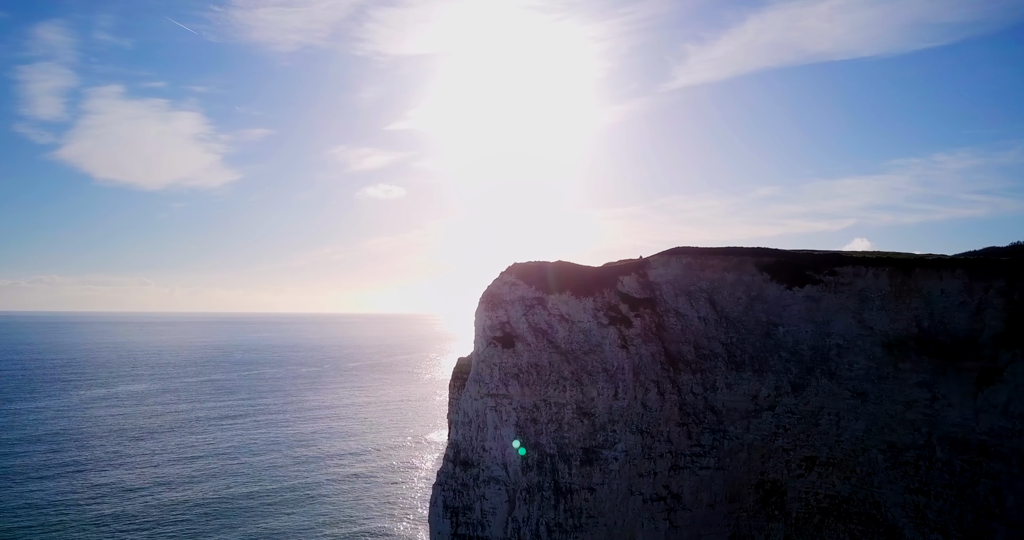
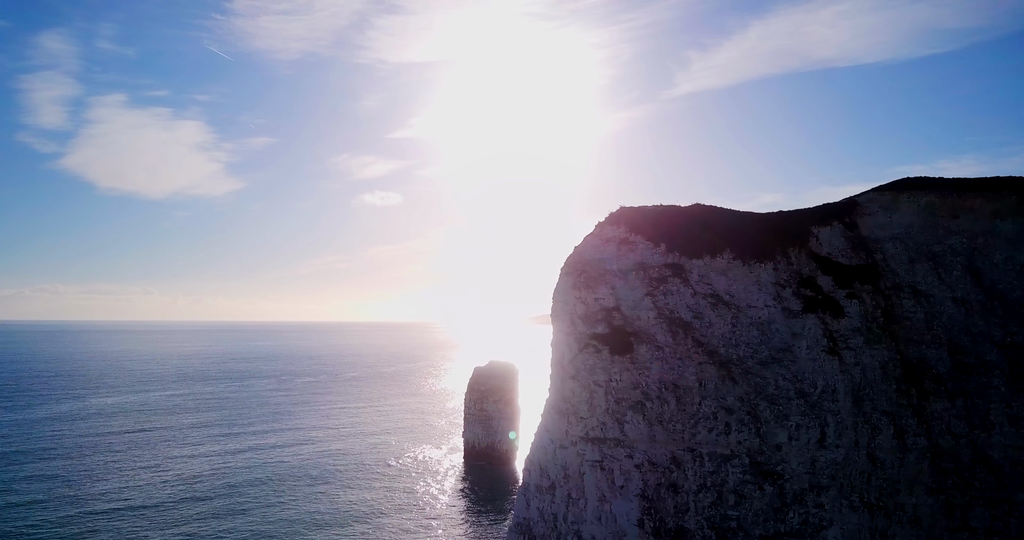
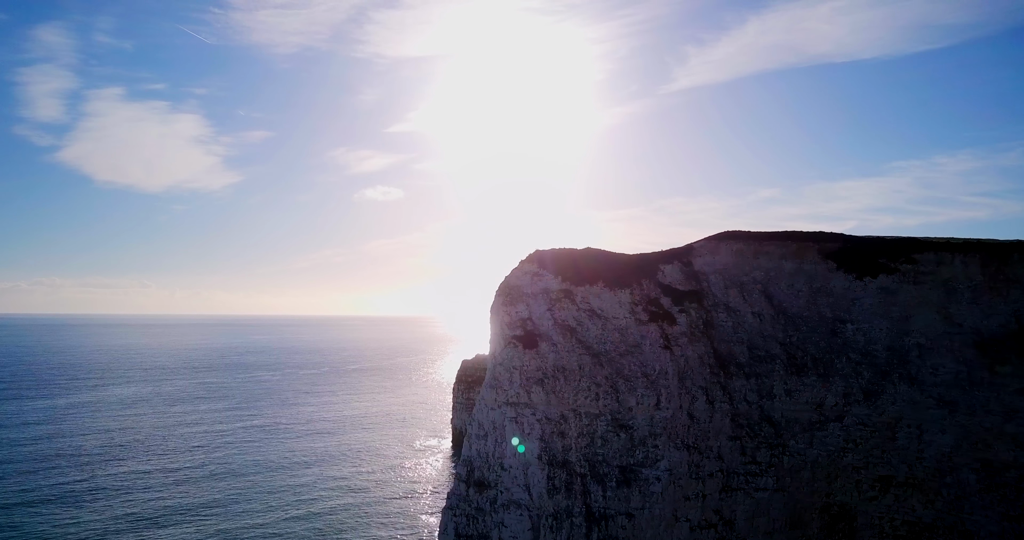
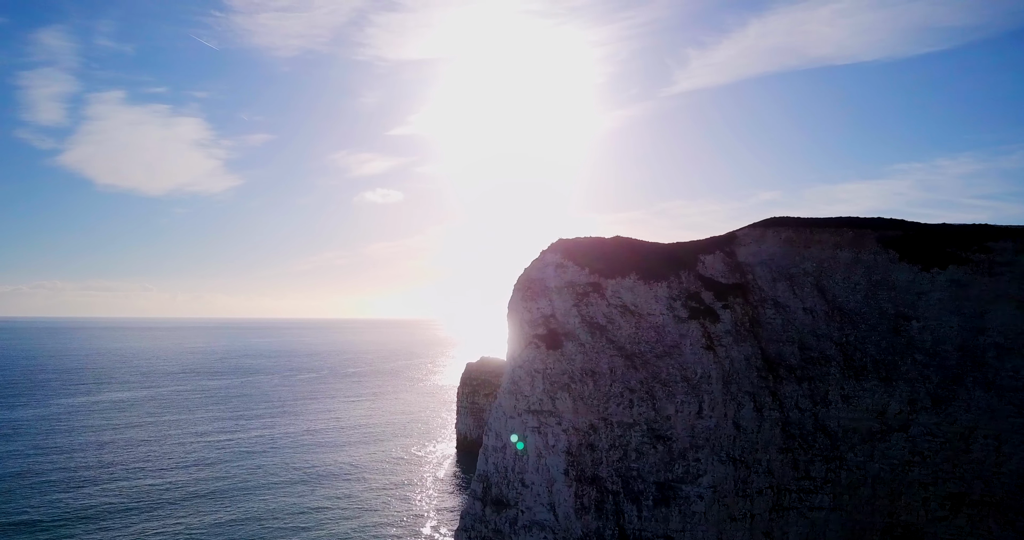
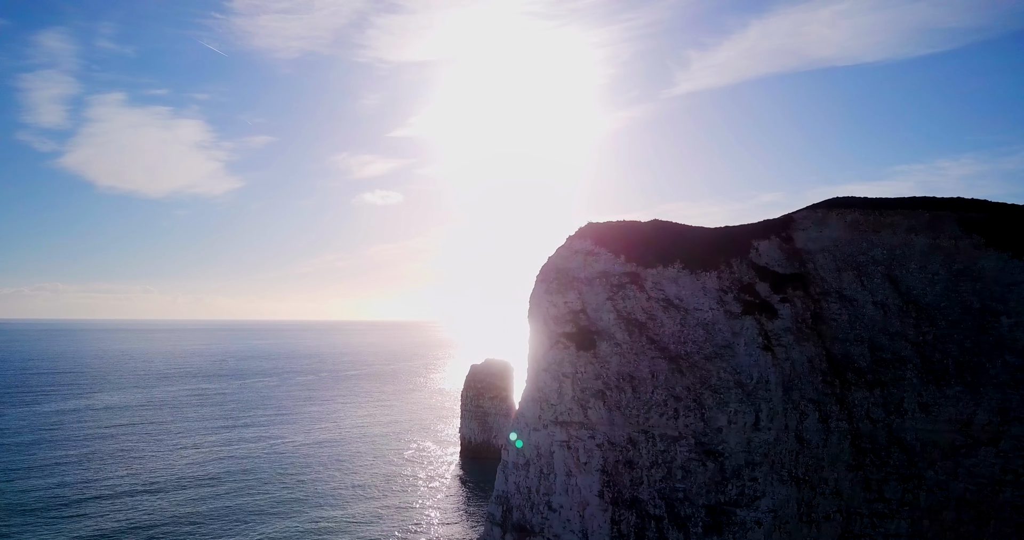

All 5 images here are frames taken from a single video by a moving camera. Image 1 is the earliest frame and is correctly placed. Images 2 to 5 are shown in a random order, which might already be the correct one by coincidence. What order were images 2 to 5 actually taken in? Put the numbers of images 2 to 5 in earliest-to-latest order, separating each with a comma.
3, 4, 5, 2
